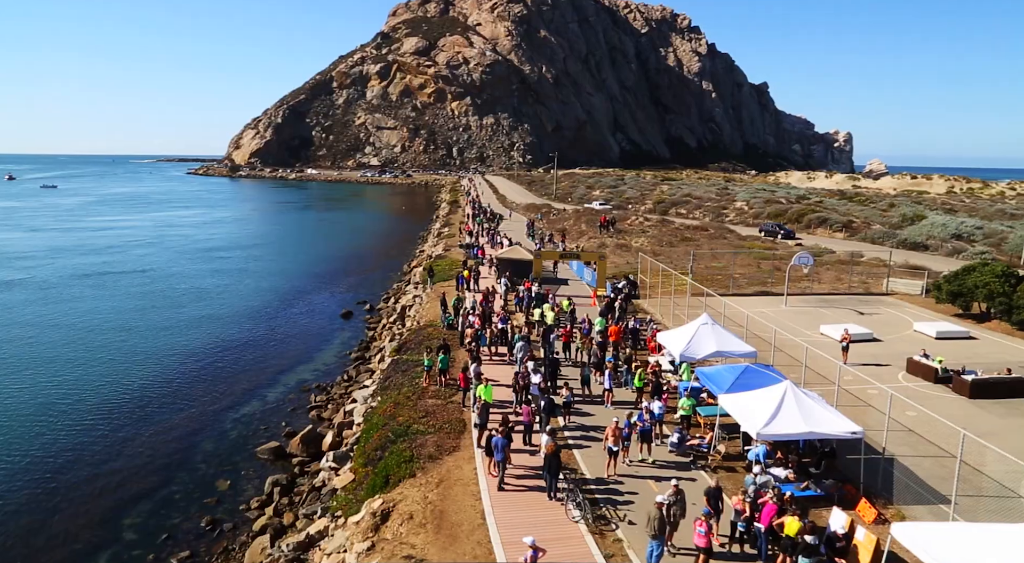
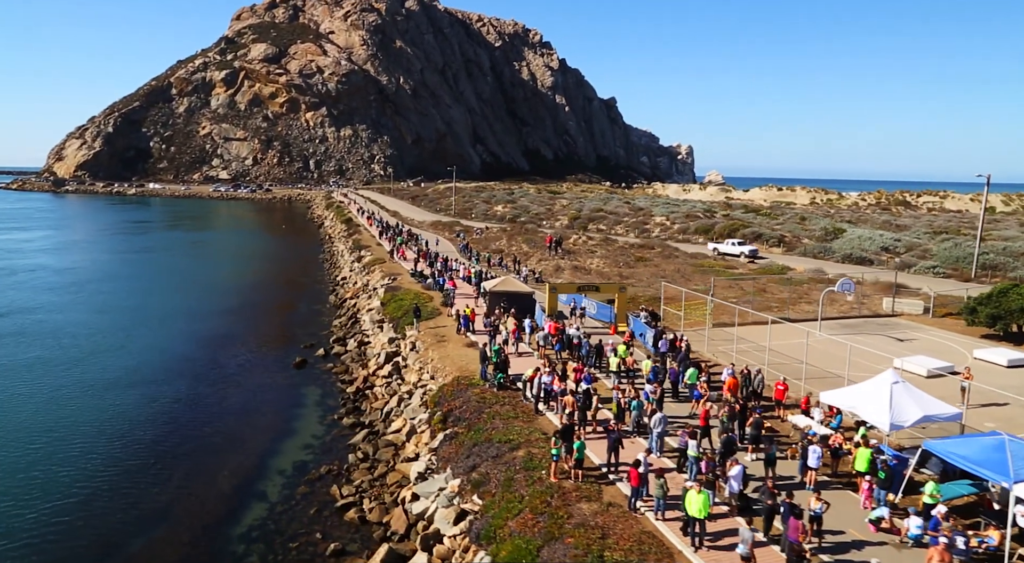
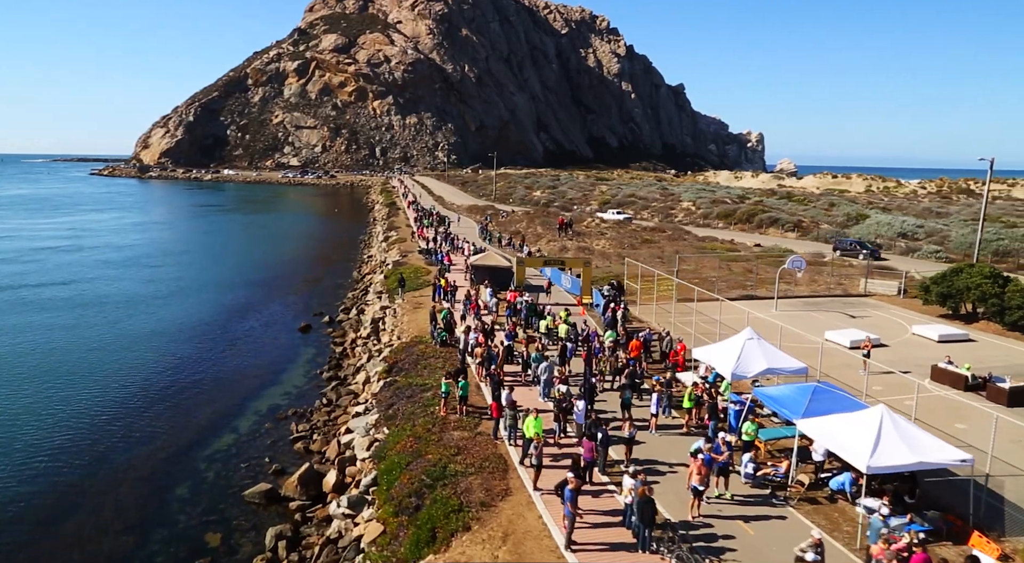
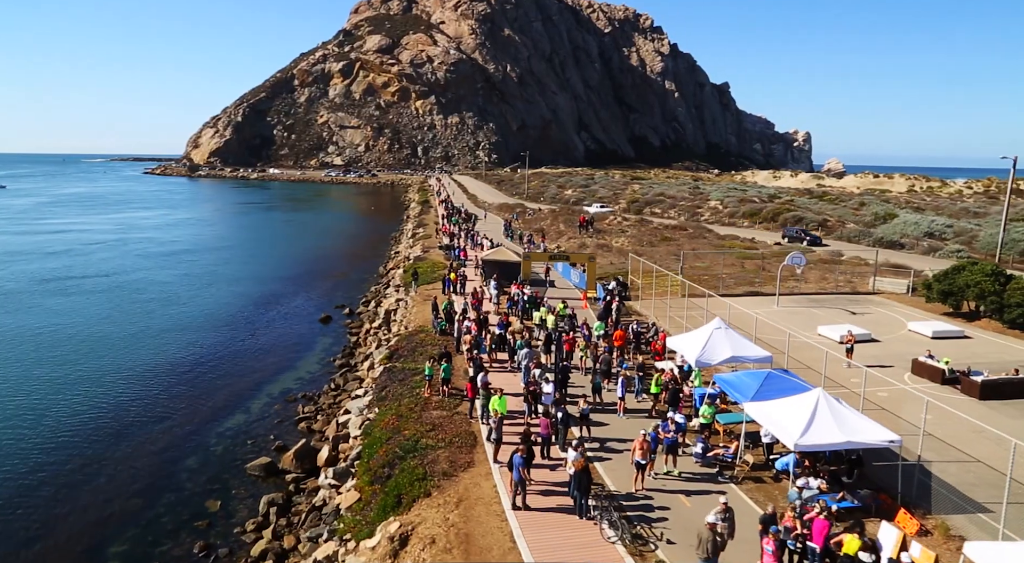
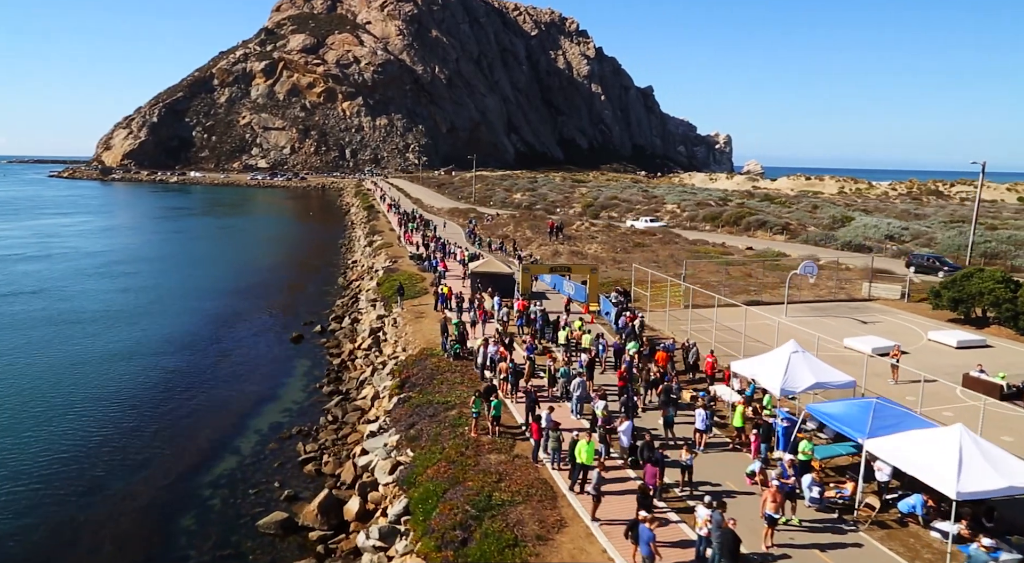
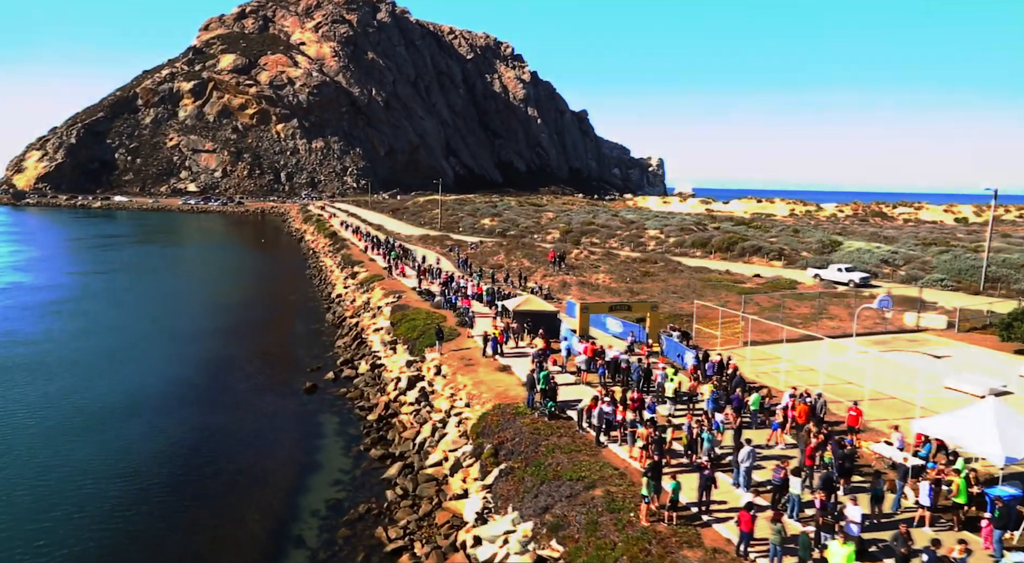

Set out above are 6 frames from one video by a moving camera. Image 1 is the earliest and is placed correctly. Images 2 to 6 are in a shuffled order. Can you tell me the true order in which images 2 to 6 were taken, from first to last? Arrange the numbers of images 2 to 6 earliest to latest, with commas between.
4, 3, 5, 2, 6
